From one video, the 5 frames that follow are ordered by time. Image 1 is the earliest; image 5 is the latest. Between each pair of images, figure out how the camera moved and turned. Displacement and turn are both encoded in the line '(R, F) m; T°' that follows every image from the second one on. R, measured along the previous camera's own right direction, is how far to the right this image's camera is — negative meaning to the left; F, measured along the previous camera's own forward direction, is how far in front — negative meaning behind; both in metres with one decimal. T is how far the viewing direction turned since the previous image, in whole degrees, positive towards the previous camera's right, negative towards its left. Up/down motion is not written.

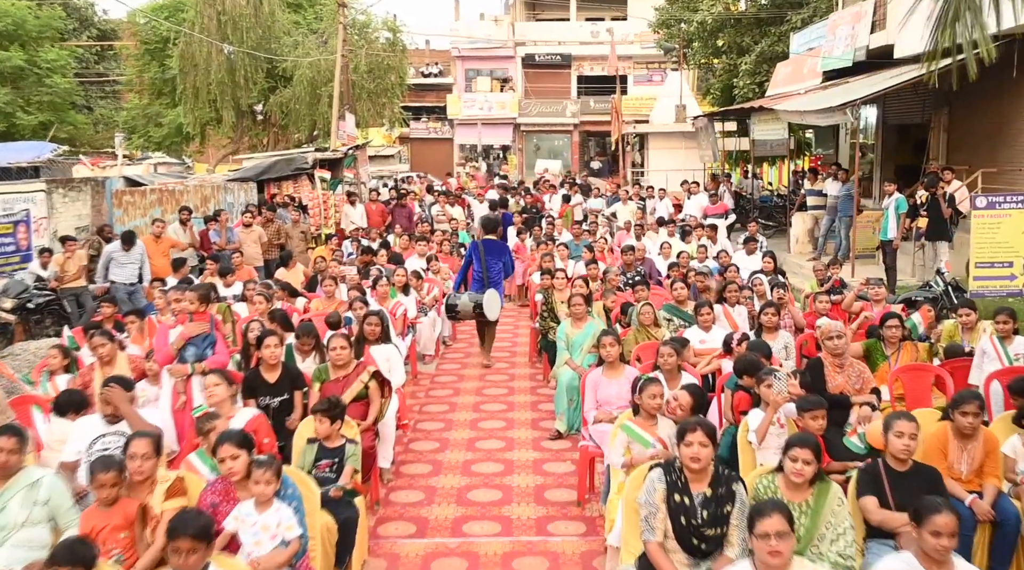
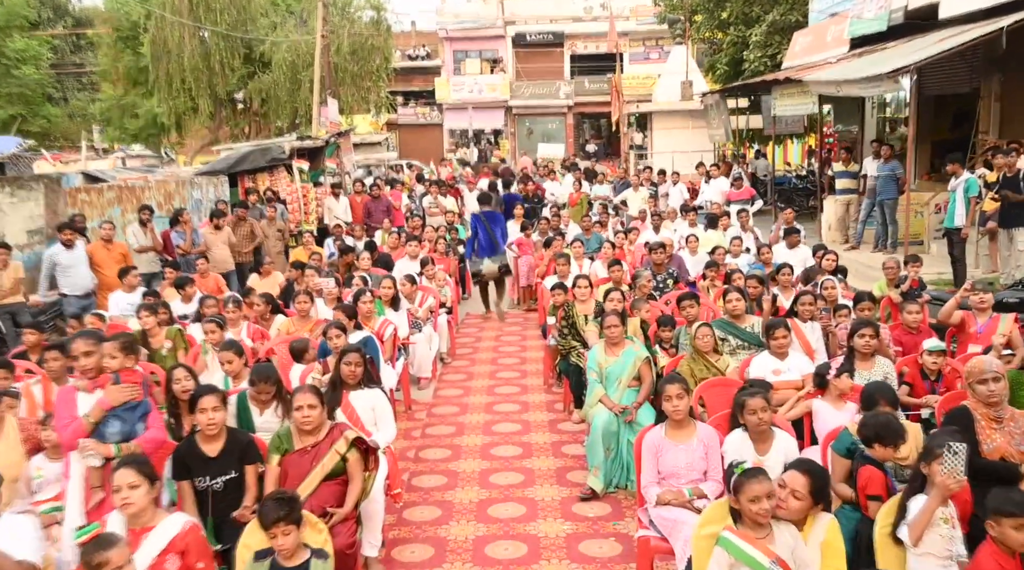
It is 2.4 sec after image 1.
(-0.1, +1.6) m; 0°
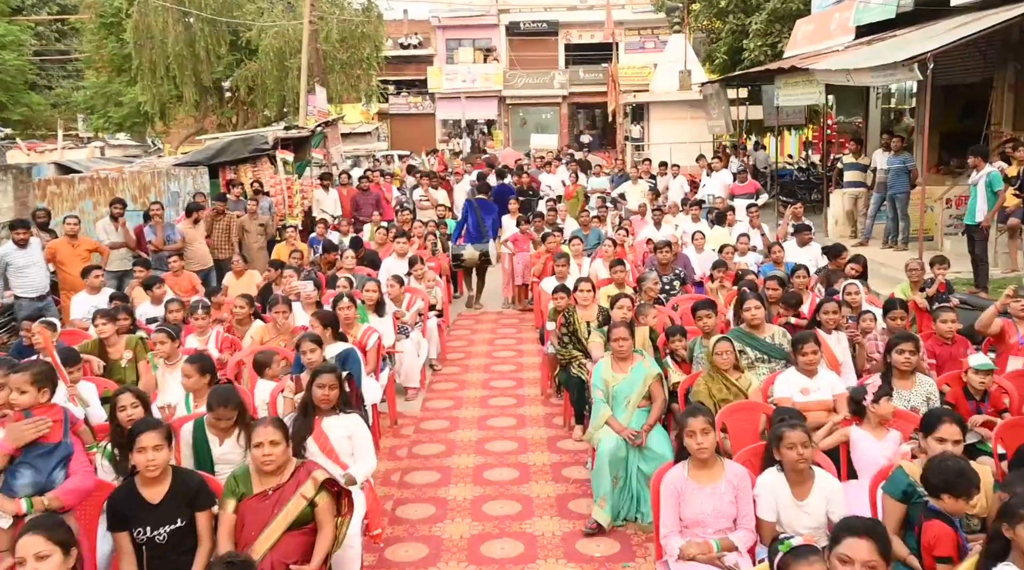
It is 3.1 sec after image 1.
(0.0, +0.6) m; 0°
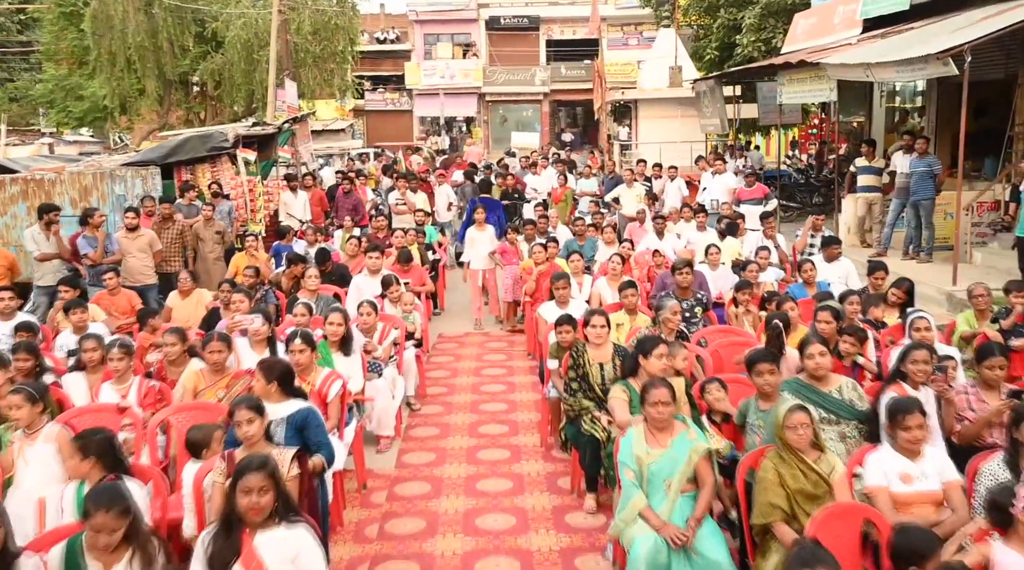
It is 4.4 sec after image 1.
(-0.1, +1.3) m; +1°
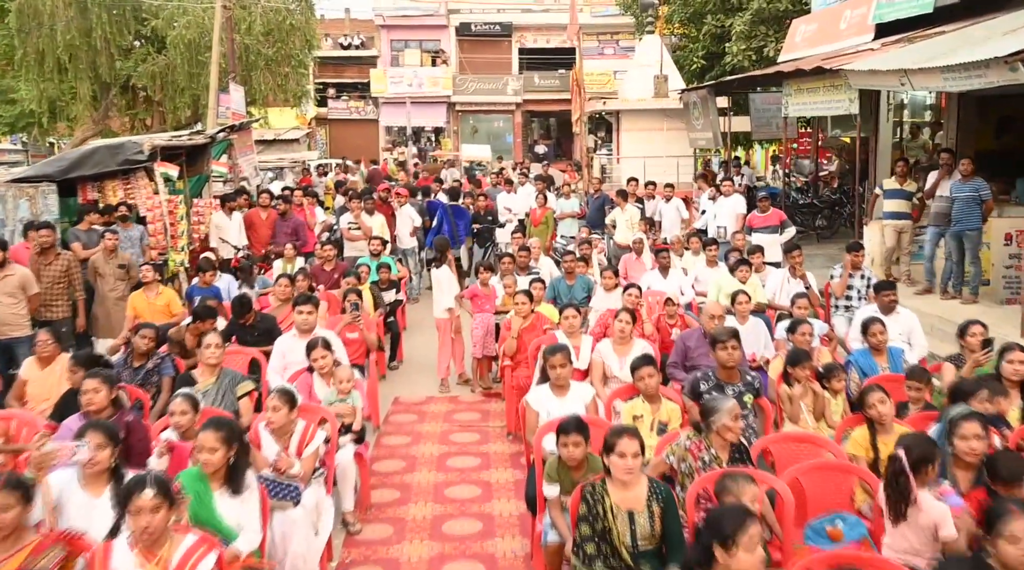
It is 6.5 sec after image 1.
(0.0, +2.0) m; +2°
